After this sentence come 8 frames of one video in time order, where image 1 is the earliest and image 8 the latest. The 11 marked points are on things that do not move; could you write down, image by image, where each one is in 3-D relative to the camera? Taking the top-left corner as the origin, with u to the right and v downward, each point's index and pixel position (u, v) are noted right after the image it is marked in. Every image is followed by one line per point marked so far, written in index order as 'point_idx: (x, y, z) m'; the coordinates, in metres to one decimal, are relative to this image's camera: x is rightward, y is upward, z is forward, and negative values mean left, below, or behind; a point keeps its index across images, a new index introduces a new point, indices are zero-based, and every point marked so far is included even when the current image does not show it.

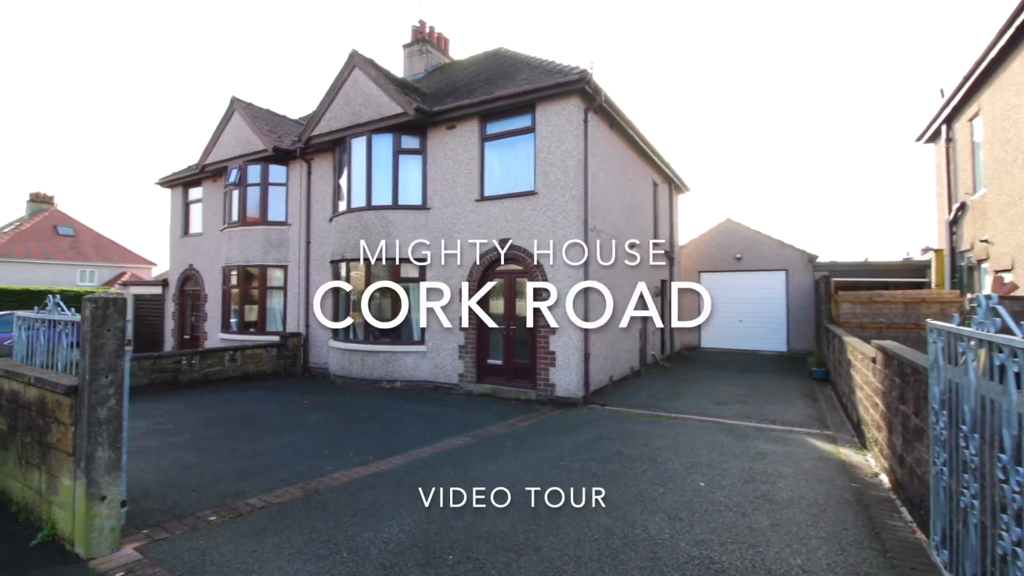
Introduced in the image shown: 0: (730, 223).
0: (+8.1, +2.4, +18.6) m
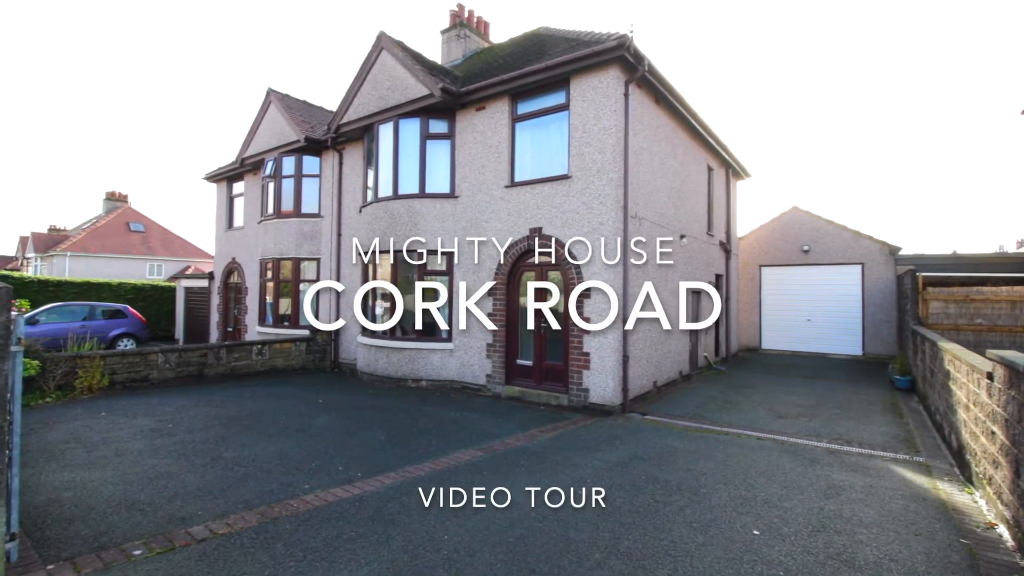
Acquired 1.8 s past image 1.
0: (+9.6, +2.6, +16.8) m
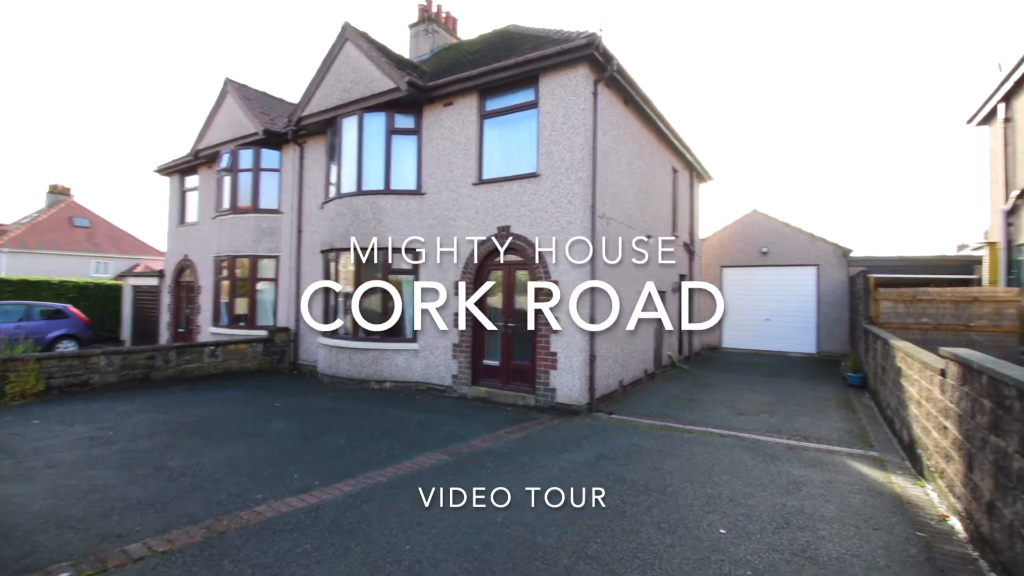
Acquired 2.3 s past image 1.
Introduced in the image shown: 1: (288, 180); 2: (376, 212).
0: (+8.5, +2.5, +17.3) m
1: (-5.7, +2.7, +12.6) m
2: (-2.7, +1.5, +10.0) m
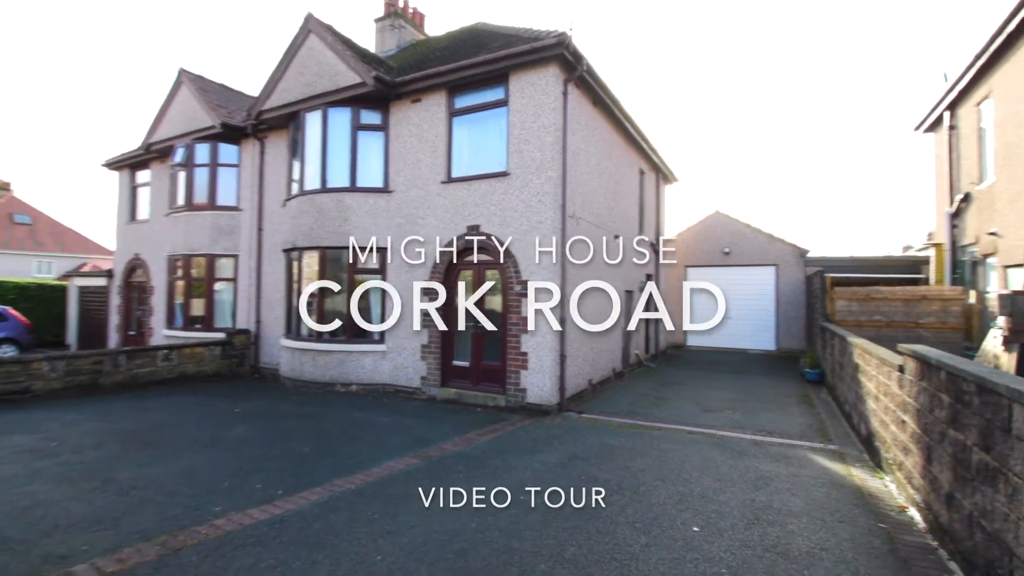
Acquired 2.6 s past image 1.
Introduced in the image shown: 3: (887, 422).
0: (+7.4, +2.6, +17.8) m
1: (-6.4, +2.7, +12.2) m
2: (-3.3, +1.5, +9.7) m
3: (+3.9, -1.4, +5.2) m
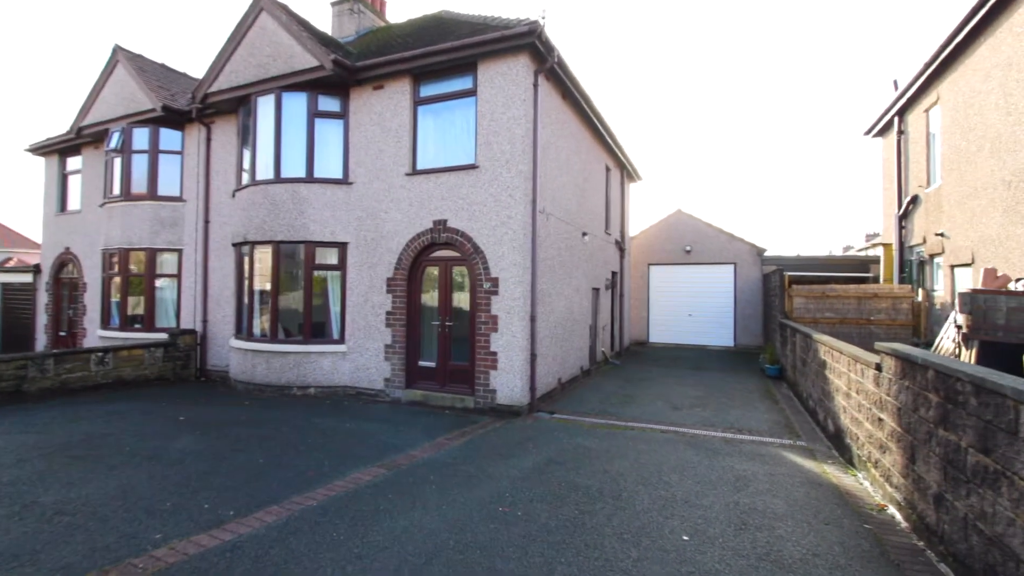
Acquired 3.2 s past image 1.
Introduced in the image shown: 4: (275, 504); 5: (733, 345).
0: (+6.1, +2.7, +18.0) m
1: (-7.2, +2.8, +11.3) m
2: (-3.9, +1.6, +9.1) m
3: (+3.6, -1.4, +5.2) m
4: (-1.9, -1.7, +3.9) m
5: (+7.6, -1.9, +17.1) m
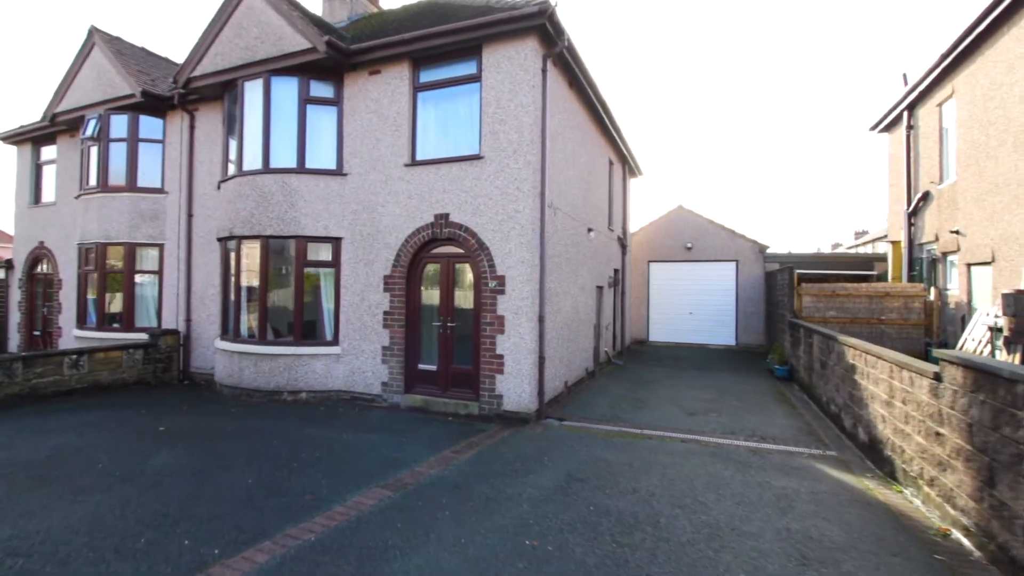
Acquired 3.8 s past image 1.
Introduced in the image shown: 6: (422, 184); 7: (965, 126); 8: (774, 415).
0: (+6.0, +2.7, +17.6) m
1: (-7.2, +2.8, +10.6) m
2: (-3.8, +1.6, +8.5) m
3: (+3.8, -1.4, +4.8) m
4: (-1.7, -1.7, +3.4) m
5: (+7.5, -1.9, +16.8) m
6: (-1.5, +1.7, +8.0) m
7: (+9.2, +3.3, +10.1) m
8: (+4.3, -2.1, +8.2) m
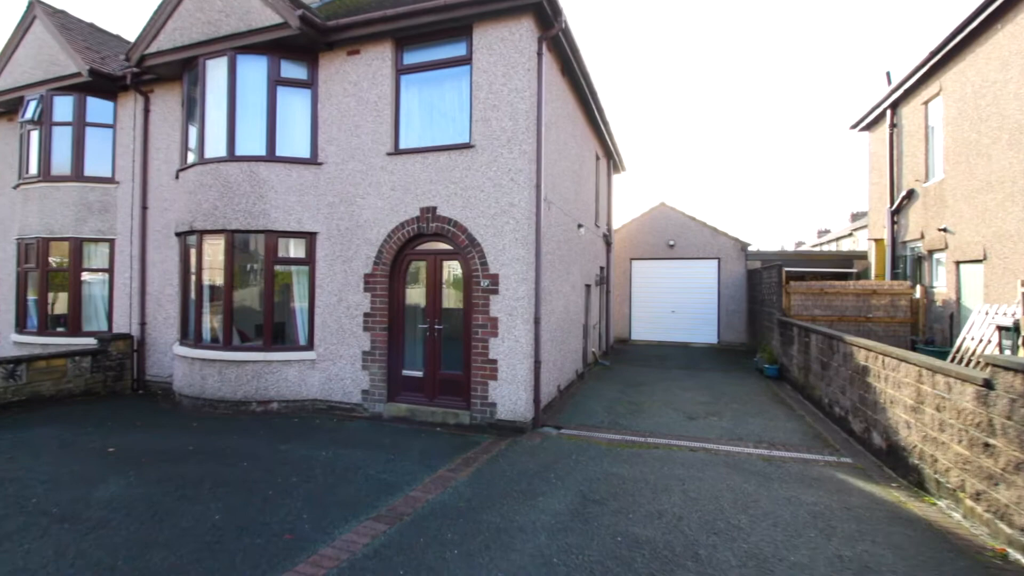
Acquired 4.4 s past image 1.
0: (+5.3, +2.8, +17.4) m
1: (-7.5, +2.8, +9.7) m
2: (-4.0, +1.6, +7.8) m
3: (+3.8, -1.4, +4.5) m
4: (-1.5, -1.7, +2.8) m
5: (+6.9, -1.8, +16.7) m
6: (-1.6, +1.7, +7.4) m
7: (+8.9, +3.3, +10.1) m
8: (+4.2, -2.0, +7.9) m
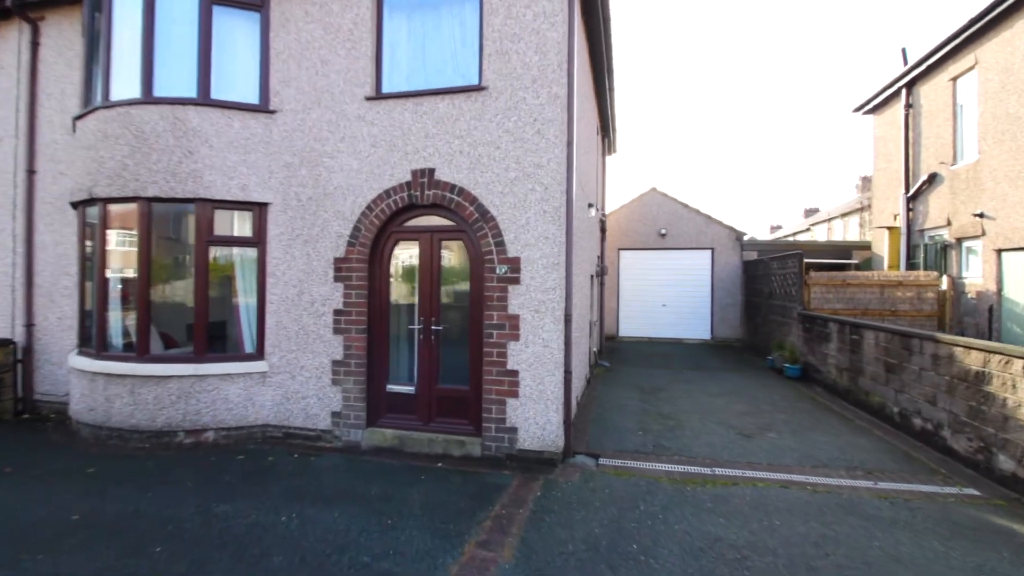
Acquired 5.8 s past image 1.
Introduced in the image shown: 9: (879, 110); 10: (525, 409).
0: (+4.6, +3.0, +16.2) m
1: (-7.4, +3.0, +7.3) m
2: (-3.8, +1.7, +5.7) m
3: (+4.3, -1.3, +3.2) m
4: (-0.9, -1.6, +1.0) m
5: (+6.2, -1.6, +15.6) m
6: (-1.3, +1.8, +5.6) m
7: (+8.9, +3.5, +9.2) m
8: (+4.3, -1.9, +6.6) m
9: (+9.8, +4.8, +13.3) m
10: (+0.1, -1.2, +5.2) m
